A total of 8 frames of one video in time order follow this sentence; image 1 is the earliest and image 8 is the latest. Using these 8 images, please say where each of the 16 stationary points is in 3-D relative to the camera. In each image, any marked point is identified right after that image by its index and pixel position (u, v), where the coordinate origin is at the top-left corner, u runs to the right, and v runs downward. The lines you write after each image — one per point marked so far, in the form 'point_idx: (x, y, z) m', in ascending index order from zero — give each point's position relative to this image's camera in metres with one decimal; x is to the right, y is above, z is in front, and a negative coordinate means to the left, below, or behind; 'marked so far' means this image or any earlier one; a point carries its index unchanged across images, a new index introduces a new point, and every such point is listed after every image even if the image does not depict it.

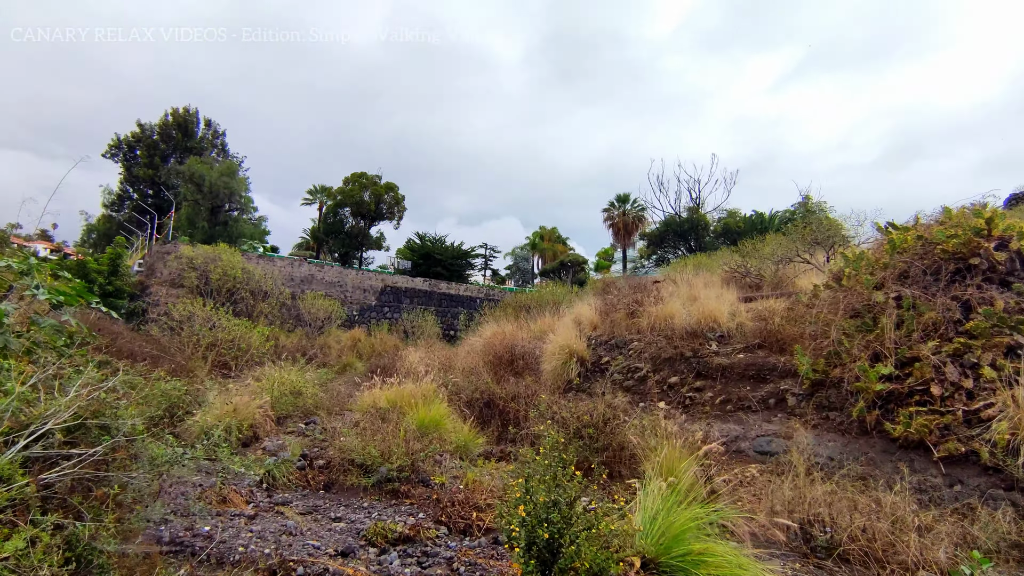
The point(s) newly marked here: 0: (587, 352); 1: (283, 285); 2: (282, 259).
0: (+0.7, -0.6, +5.8) m
1: (-5.7, +0.1, +14.4) m
2: (-5.9, +0.8, +14.8) m
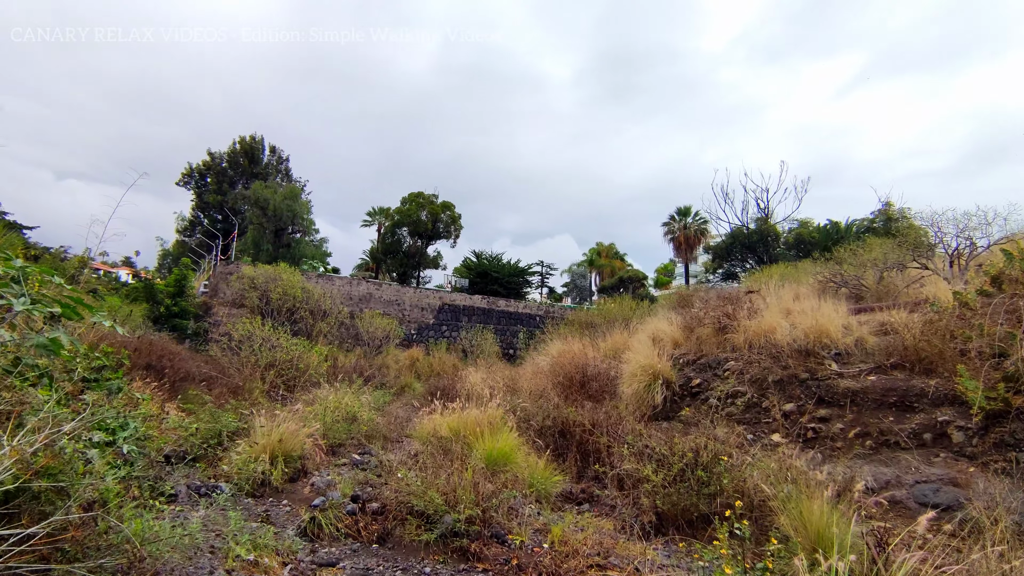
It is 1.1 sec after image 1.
0: (+1.4, -0.8, +5.1) m
1: (-4.2, -0.4, +14.2) m
2: (-4.4, +0.3, +14.7) m
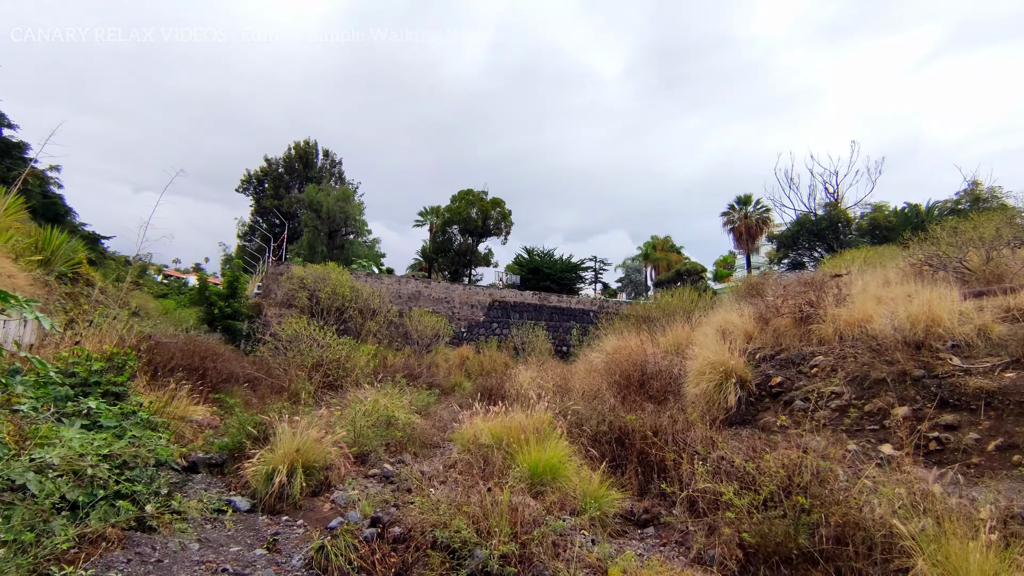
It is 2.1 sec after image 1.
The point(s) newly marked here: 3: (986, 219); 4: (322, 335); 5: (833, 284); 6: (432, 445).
0: (+1.8, -0.6, +4.4) m
1: (-3.0, -0.4, +14.0) m
2: (-3.1, +0.3, +14.5) m
3: (+6.6, +1.0, +8.0) m
4: (-3.4, -0.8, +10.2) m
5: (+3.1, 0.0, +5.5) m
6: (-0.6, -1.2, +4.4) m
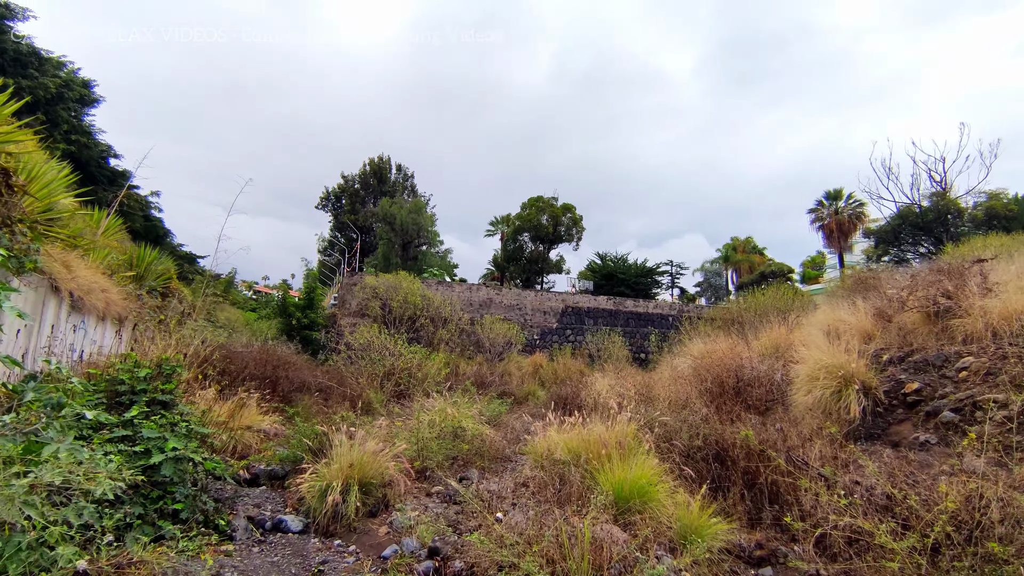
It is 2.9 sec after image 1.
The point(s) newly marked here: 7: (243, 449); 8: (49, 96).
0: (+2.3, -0.6, +3.7) m
1: (-1.2, -0.5, +13.9) m
2: (-1.3, +0.1, +14.4) m
3: (+7.5, +1.1, +6.7) m
4: (-2.1, -1.0, +10.1) m
5: (+3.7, +0.1, +4.6) m
6: (-0.1, -1.2, +4.0) m
7: (-2.2, -1.3, +4.8) m
8: (-13.0, +5.4, +16.2) m
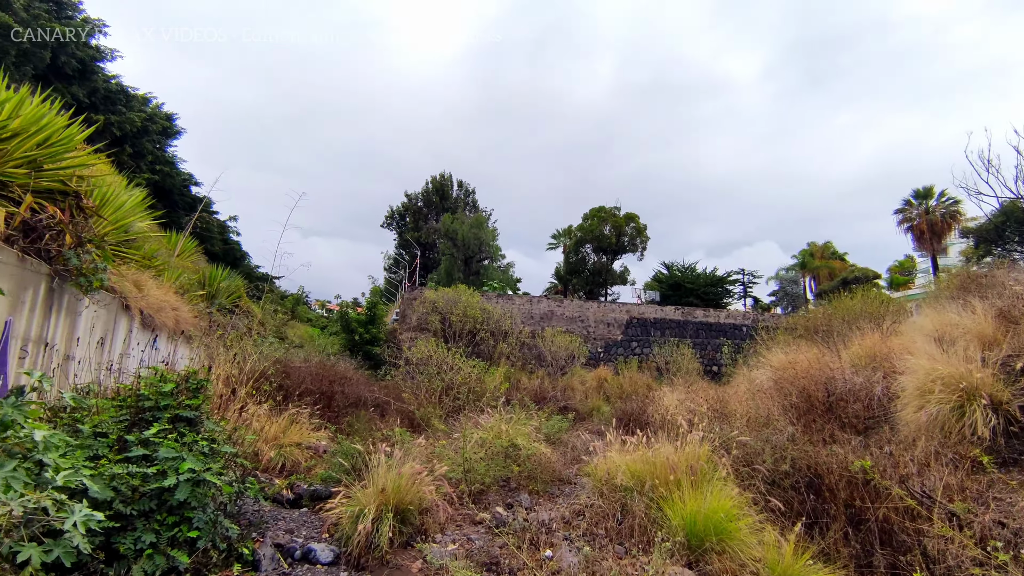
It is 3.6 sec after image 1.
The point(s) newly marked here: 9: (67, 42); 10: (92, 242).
0: (+2.6, -0.5, +3.0) m
1: (+0.2, -0.8, +13.5) m
2: (+0.2, -0.2, +14.1) m
3: (+8.0, +1.2, +5.5) m
4: (-1.0, -1.2, +9.9) m
5: (+4.1, +0.2, +3.9) m
6: (+0.3, -1.2, +3.6) m
7: (-1.8, -1.4, +4.6) m
8: (-11.3, +4.8, +17.4) m
9: (-11.6, +6.4, +15.0) m
10: (-4.6, +0.5, +6.4) m
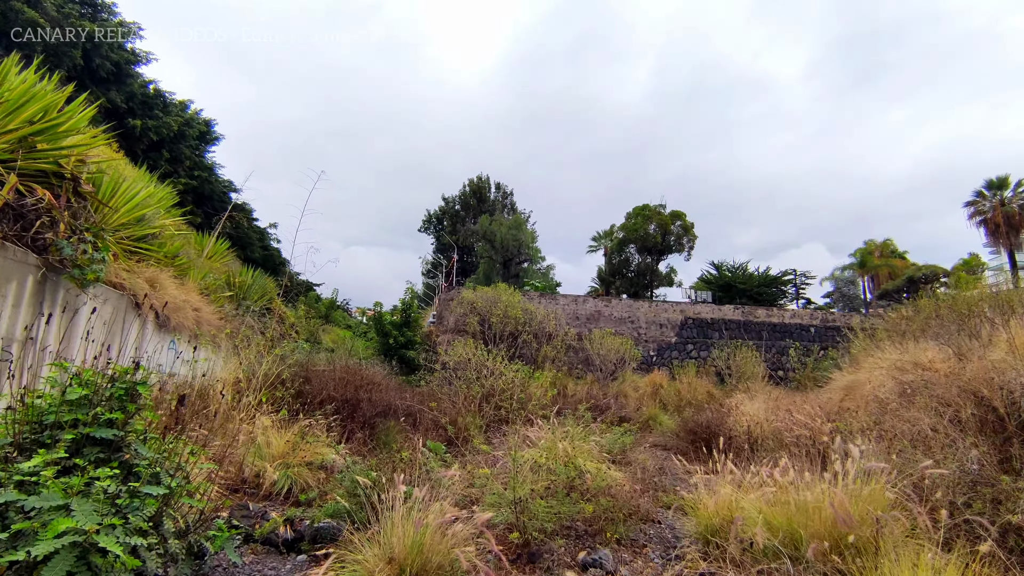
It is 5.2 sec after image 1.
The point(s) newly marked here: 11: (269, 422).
0: (+2.9, -0.3, +1.9) m
1: (+1.2, -0.8, +12.5) m
2: (+1.2, -0.2, +13.0) m
3: (+8.4, +1.4, +4.0) m
4: (-0.3, -1.1, +9.0) m
5: (+4.4, +0.4, +2.6) m
6: (+0.6, -1.1, +2.6) m
7: (-1.4, -1.3, +3.7) m
8: (-10.2, +4.6, +17.2) m
9: (-10.6, +6.3, +14.8) m
10: (-4.2, +0.6, +5.7) m
11: (-1.9, -1.0, +4.4) m
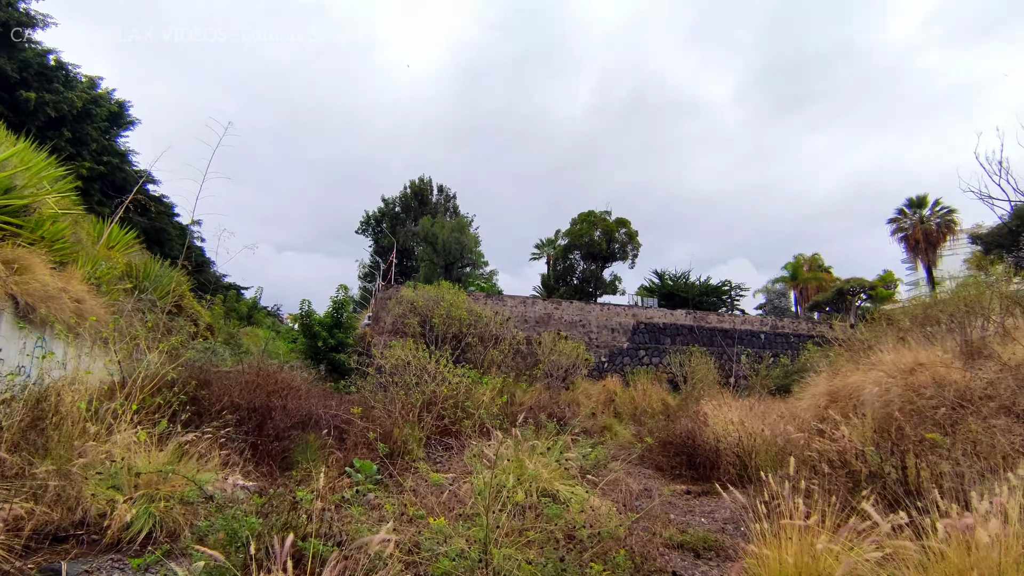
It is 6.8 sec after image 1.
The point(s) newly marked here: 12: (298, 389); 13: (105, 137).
0: (+2.8, -0.2, +1.3) m
1: (+0.1, -0.8, +11.6) m
2: (0.0, -0.2, +12.2) m
3: (+8.2, +1.4, +4.0) m
4: (-1.1, -1.1, +8.0) m
5: (+4.3, +0.5, +2.2) m
6: (+0.5, -0.9, +1.7) m
7: (-1.6, -1.1, +2.6) m
8: (-11.6, +4.7, +15.2) m
9: (-11.8, +6.4, +12.8) m
10: (-4.5, +0.8, +4.3) m
11: (-2.1, -0.9, +3.3) m
12: (-2.2, -1.1, +6.0) m
13: (-11.7, +4.4, +16.4) m
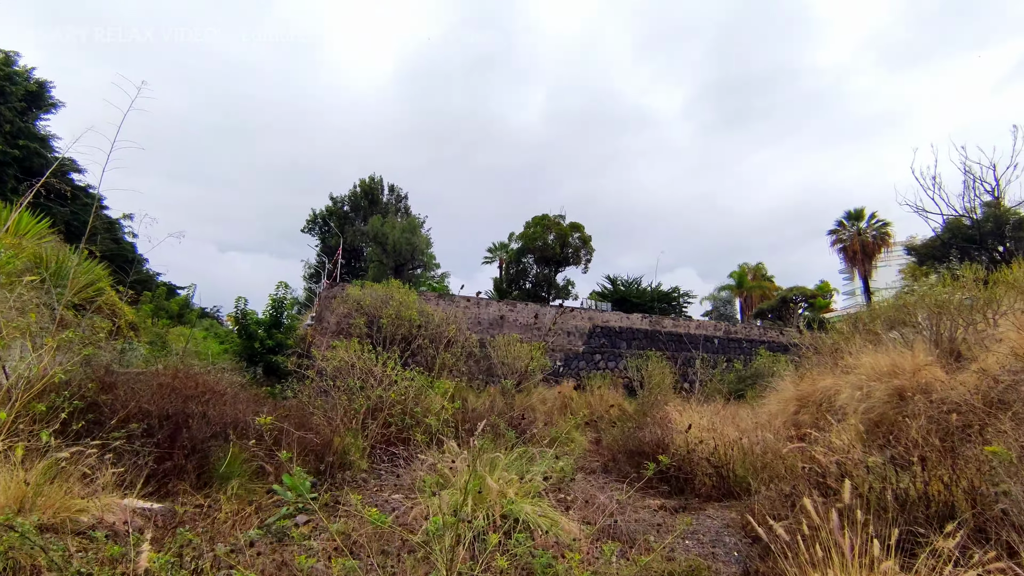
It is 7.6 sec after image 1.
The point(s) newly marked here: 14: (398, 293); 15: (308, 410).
0: (+2.8, -0.2, +1.0) m
1: (-0.8, -0.8, +11.1) m
2: (-0.9, -0.2, +11.7) m
3: (+7.9, +1.3, +4.2) m
4: (-1.7, -1.0, +7.4) m
5: (+4.2, +0.5, +2.1) m
6: (+0.4, -0.8, +1.3) m
7: (-1.7, -1.0, +2.0) m
8: (-12.7, +4.9, +13.7) m
9: (-12.7, +6.6, +11.4) m
10: (-4.8, +0.9, +3.5) m
11: (-2.3, -0.8, +2.6) m
12: (-2.7, -1.0, +5.3) m
13: (-12.9, +4.5, +14.9) m
14: (-2.1, -0.1, +10.3) m
15: (-2.1, -1.2, +5.9) m
